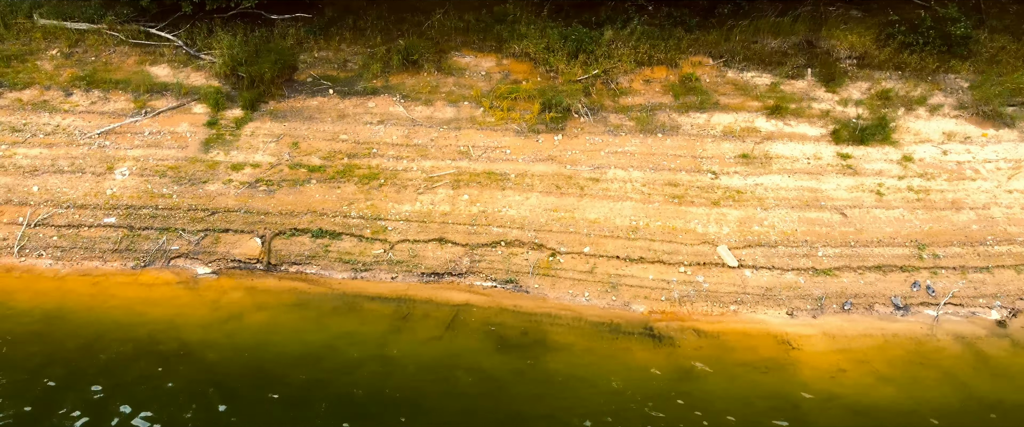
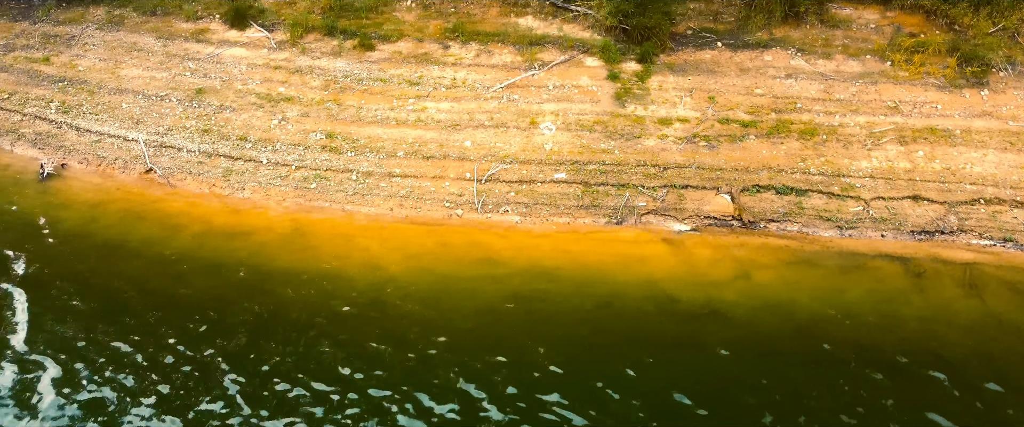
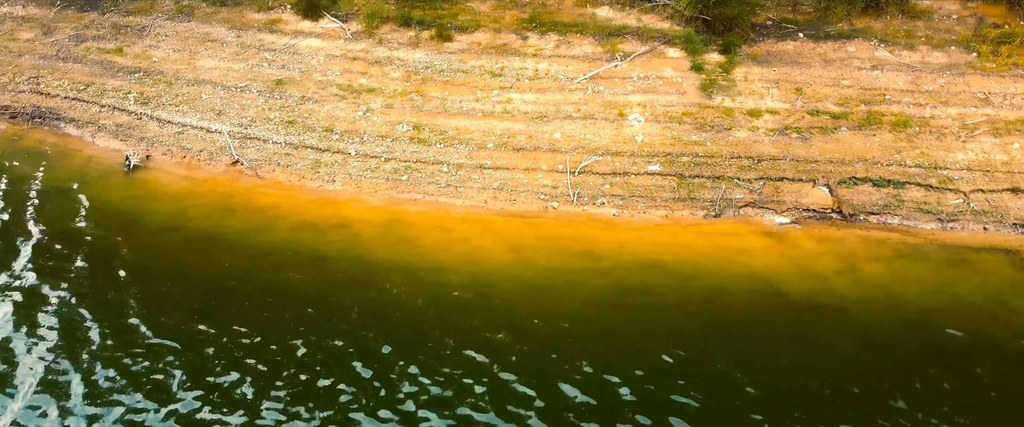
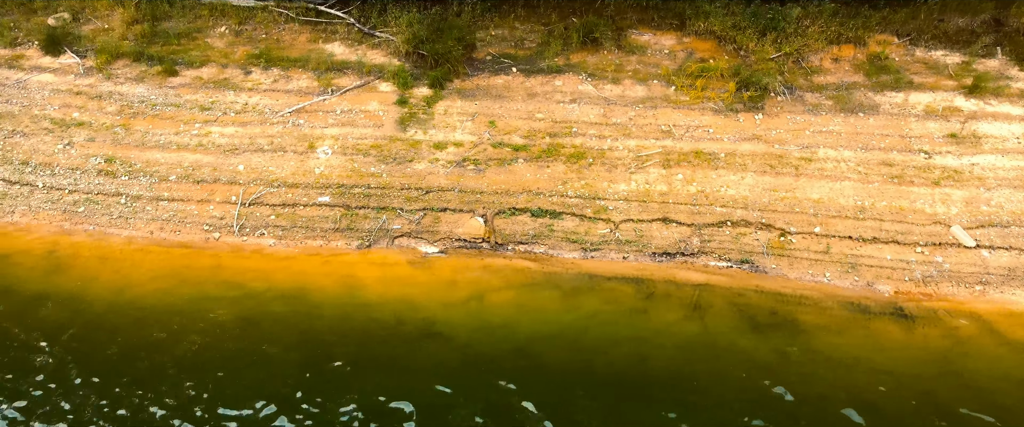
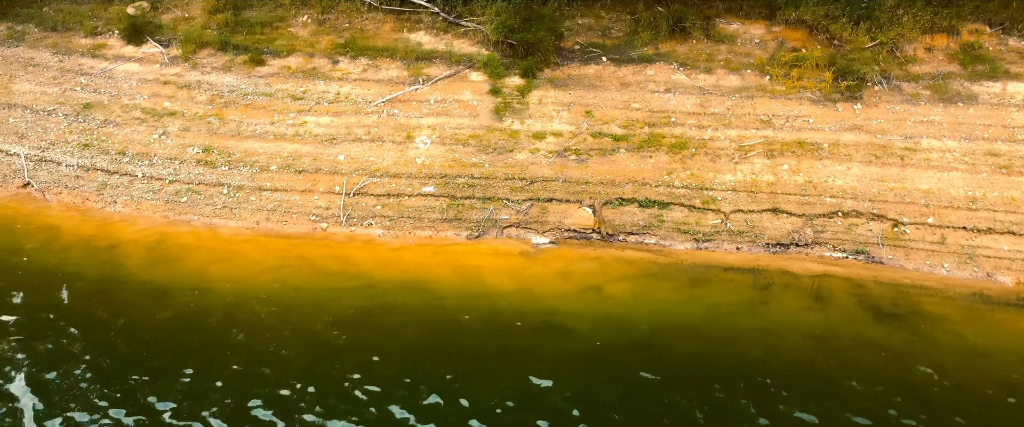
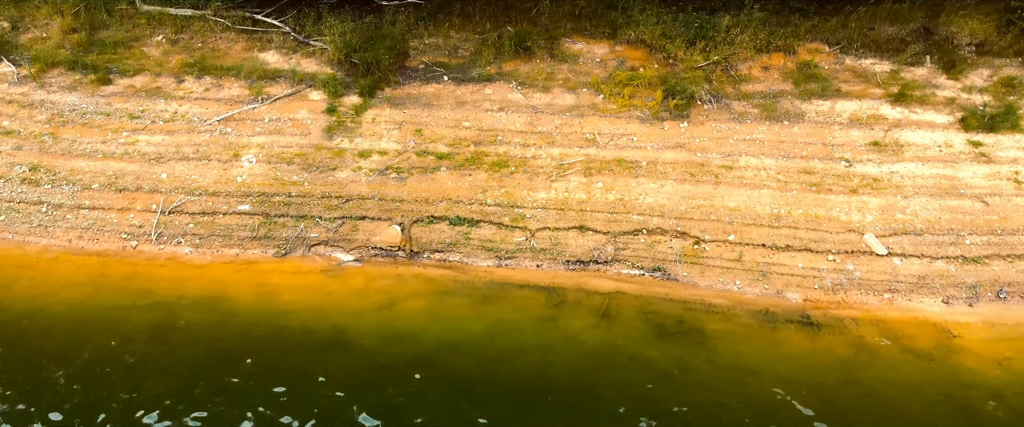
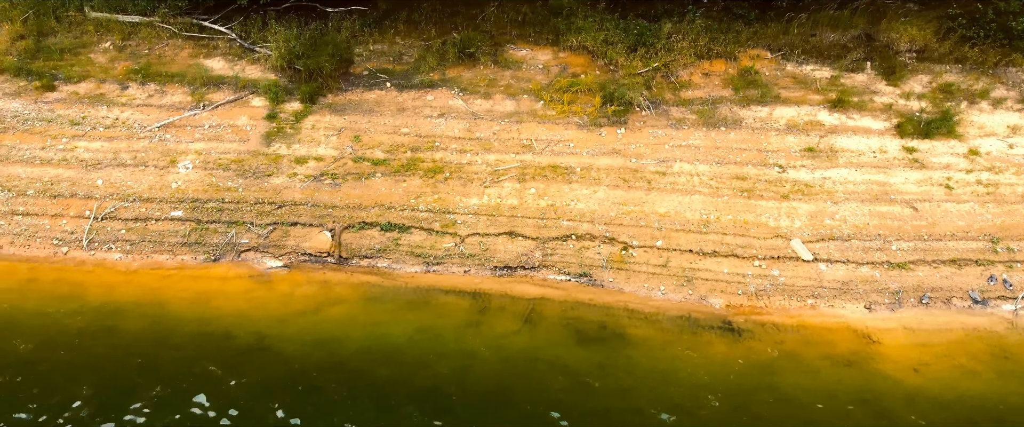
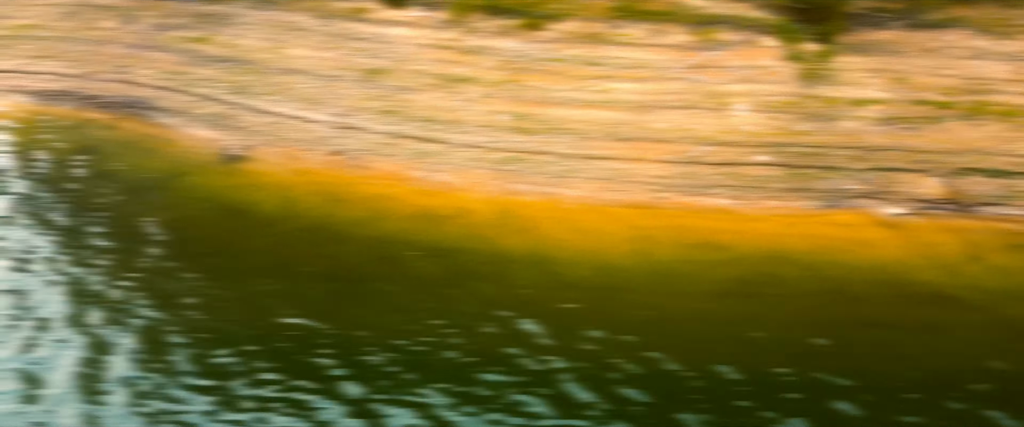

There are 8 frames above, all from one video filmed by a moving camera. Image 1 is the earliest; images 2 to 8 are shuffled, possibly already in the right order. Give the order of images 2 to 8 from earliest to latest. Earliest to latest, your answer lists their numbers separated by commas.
7, 6, 4, 5, 2, 3, 8
